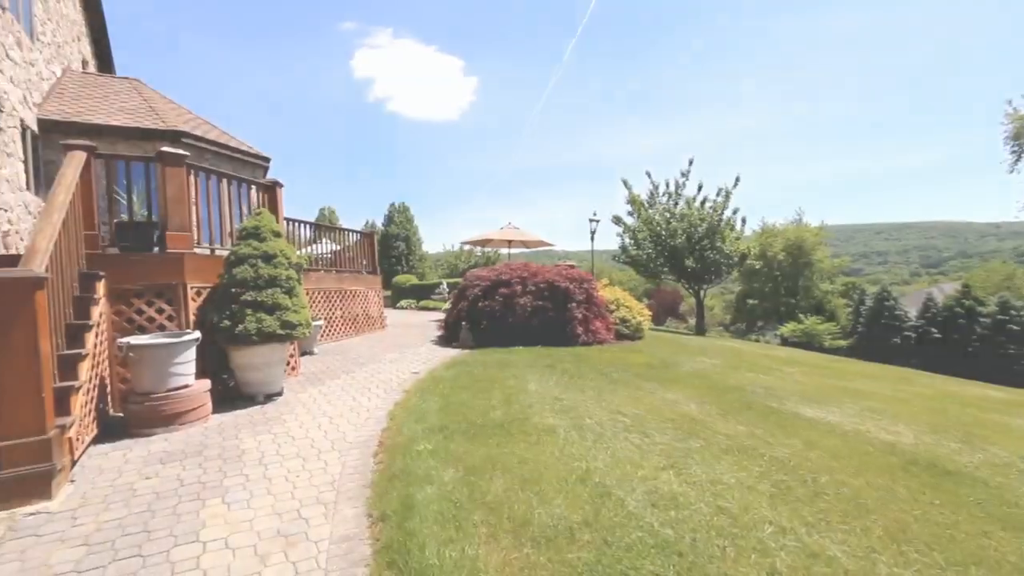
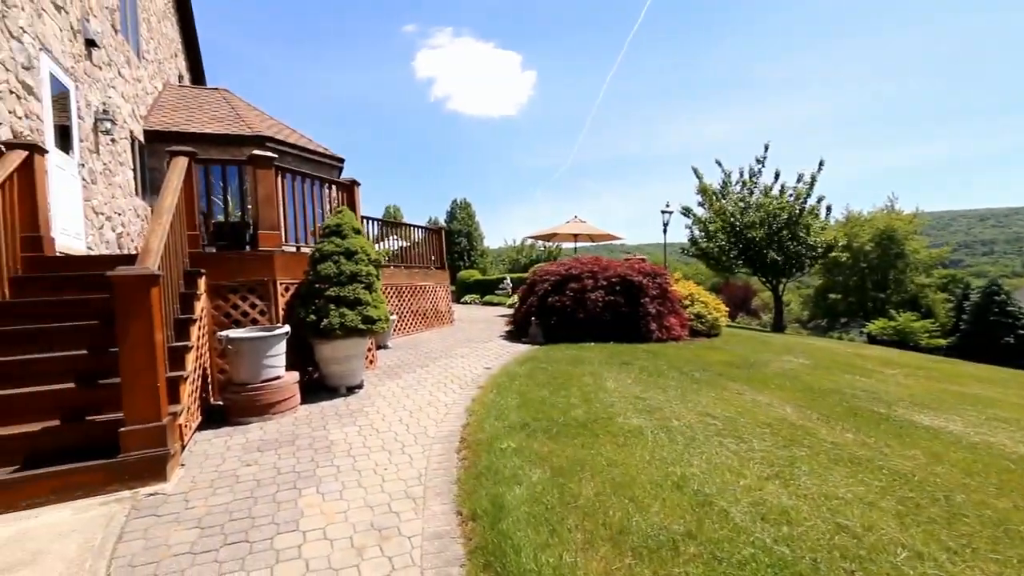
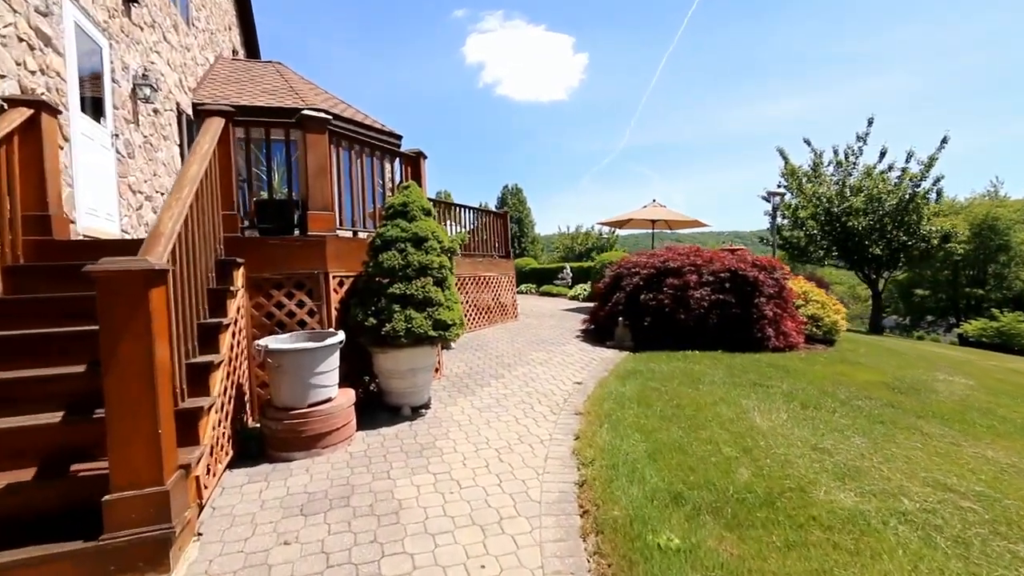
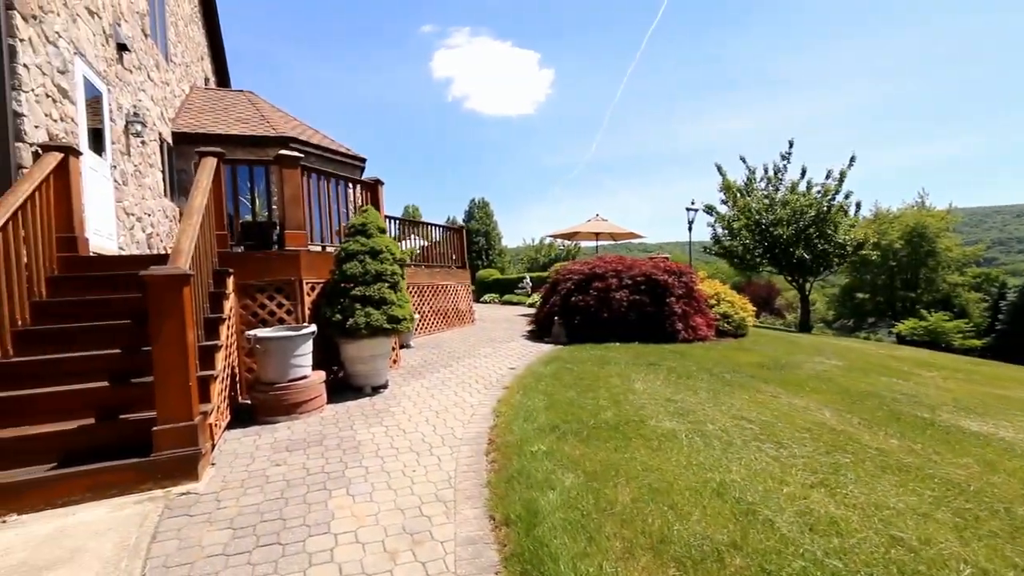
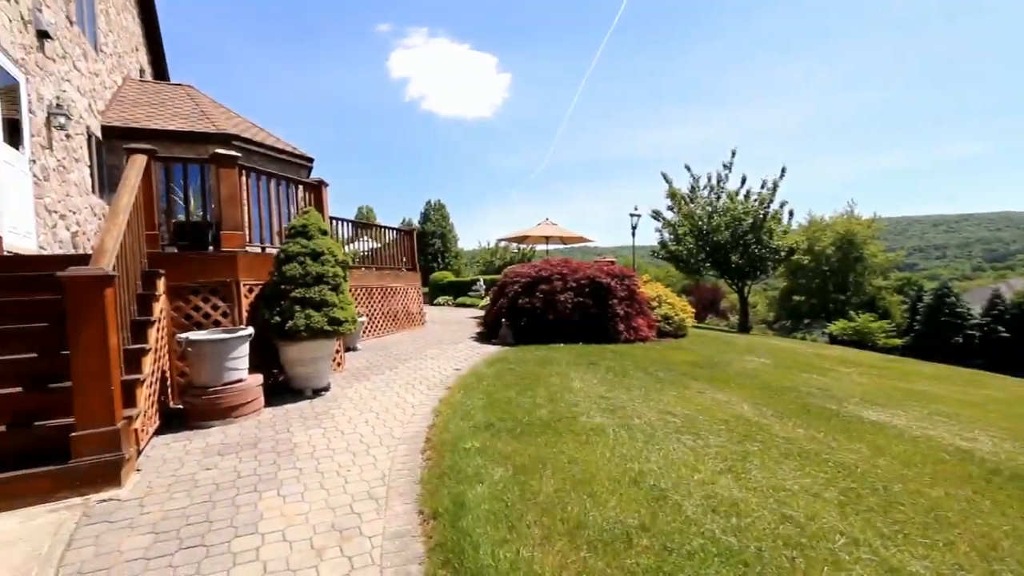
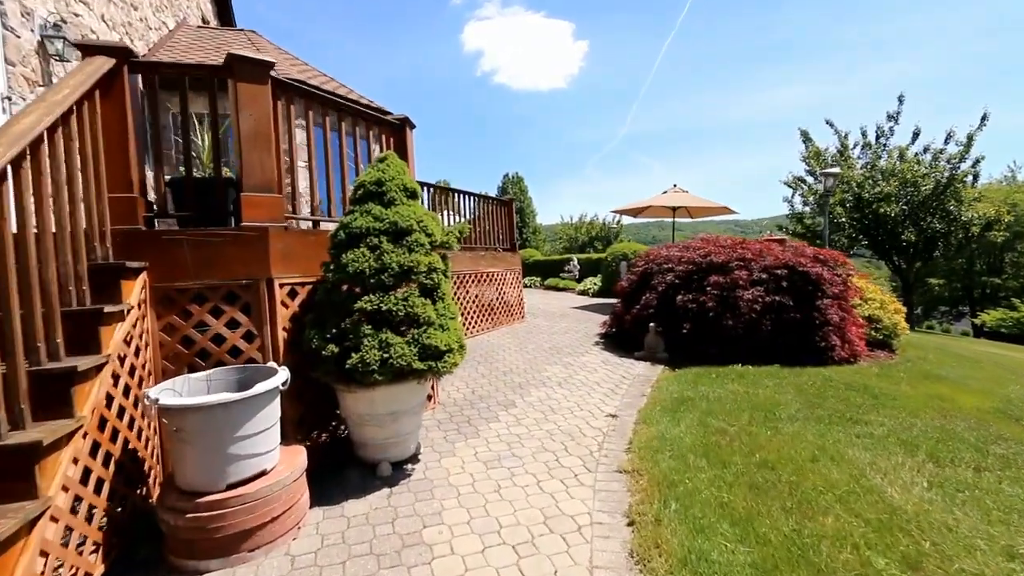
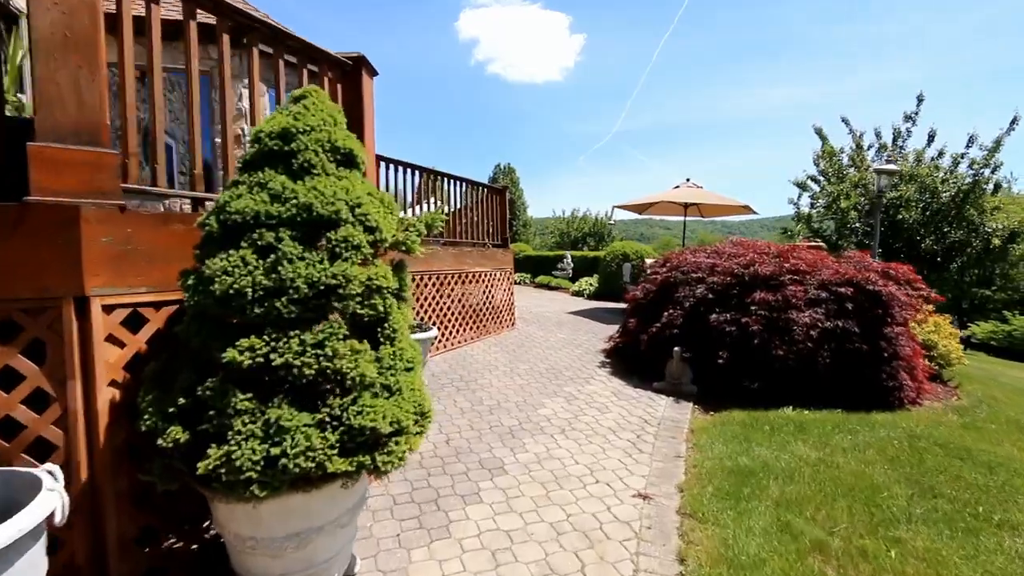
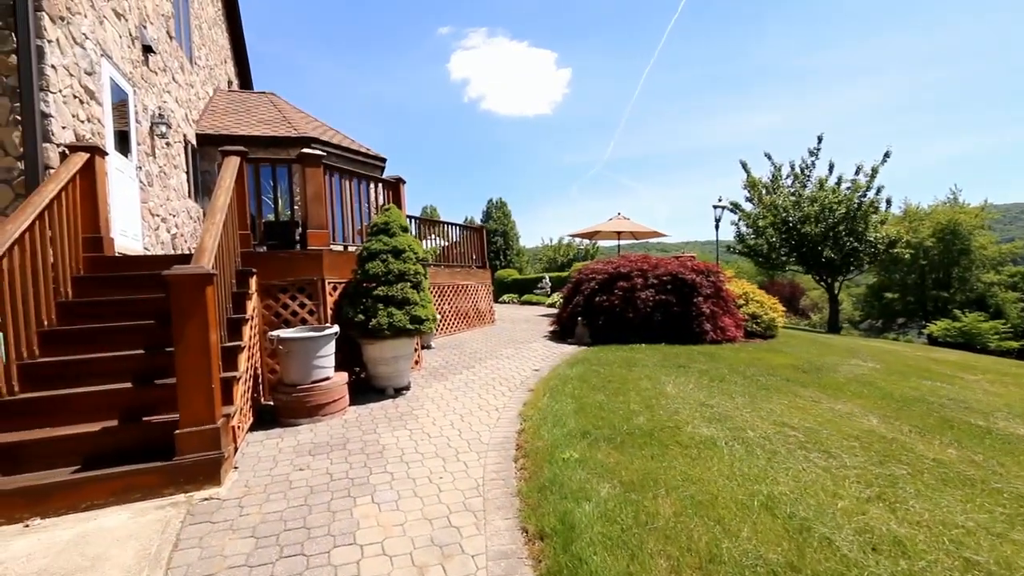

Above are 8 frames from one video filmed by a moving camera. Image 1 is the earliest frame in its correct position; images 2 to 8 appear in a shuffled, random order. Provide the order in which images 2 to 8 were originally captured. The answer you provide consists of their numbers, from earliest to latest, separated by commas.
5, 2, 4, 8, 3, 6, 7
